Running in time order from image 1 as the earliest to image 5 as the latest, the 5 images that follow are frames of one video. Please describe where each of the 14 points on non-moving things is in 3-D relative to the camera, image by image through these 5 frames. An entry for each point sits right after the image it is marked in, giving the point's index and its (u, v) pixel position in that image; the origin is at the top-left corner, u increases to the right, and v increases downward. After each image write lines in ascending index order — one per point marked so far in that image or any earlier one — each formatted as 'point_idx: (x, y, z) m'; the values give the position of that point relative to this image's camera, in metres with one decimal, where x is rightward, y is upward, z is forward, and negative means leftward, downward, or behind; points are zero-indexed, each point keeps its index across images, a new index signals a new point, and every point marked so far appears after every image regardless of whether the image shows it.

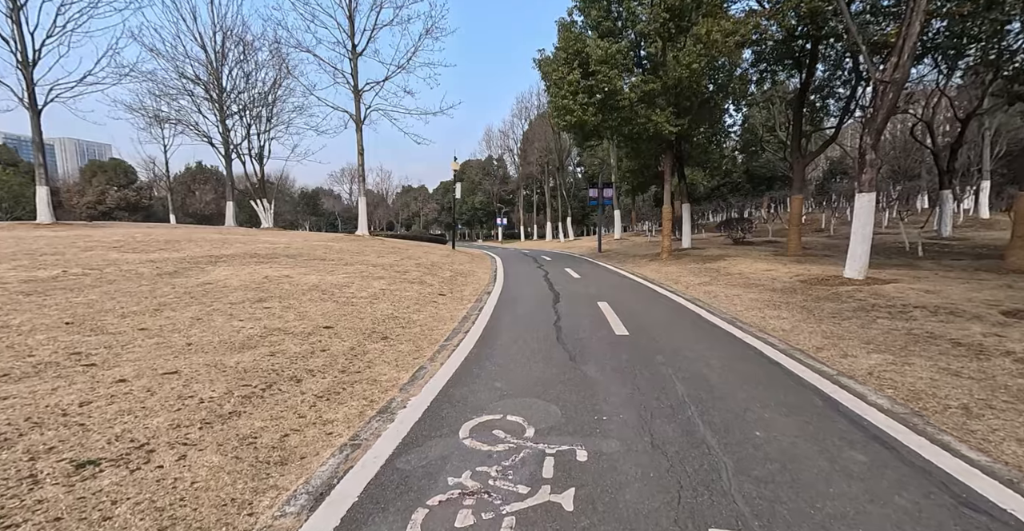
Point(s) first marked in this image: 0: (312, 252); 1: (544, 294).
0: (-6.4, +0.4, +16.9) m
1: (+0.7, -0.7, +11.7) m
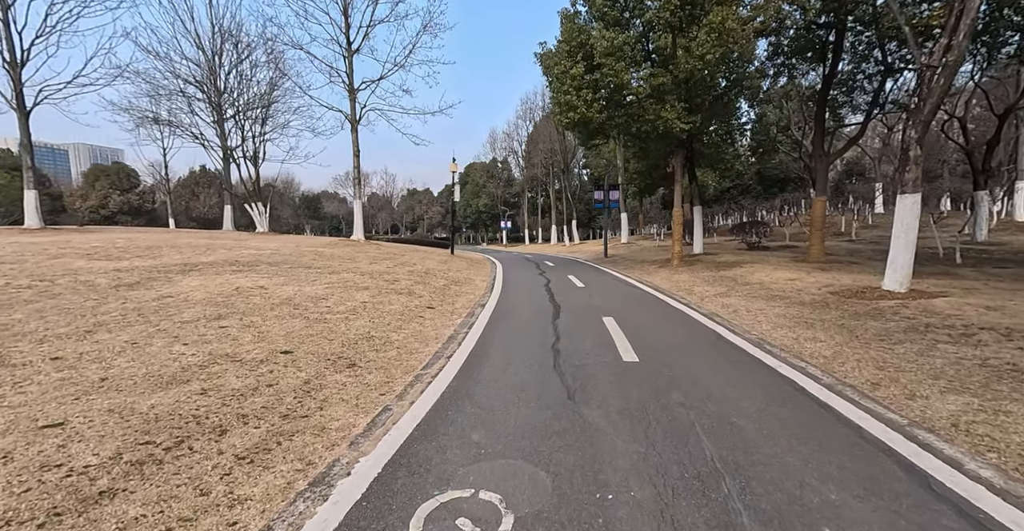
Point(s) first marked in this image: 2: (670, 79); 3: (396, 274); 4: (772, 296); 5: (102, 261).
0: (-6.4, +0.2, +15.9) m
1: (+0.6, -0.8, +10.6) m
2: (+4.4, +5.1, +14.4) m
3: (-3.2, -0.3, +14.5) m
4: (+4.8, -0.6, +9.7) m
5: (-10.1, +0.1, +13.0) m
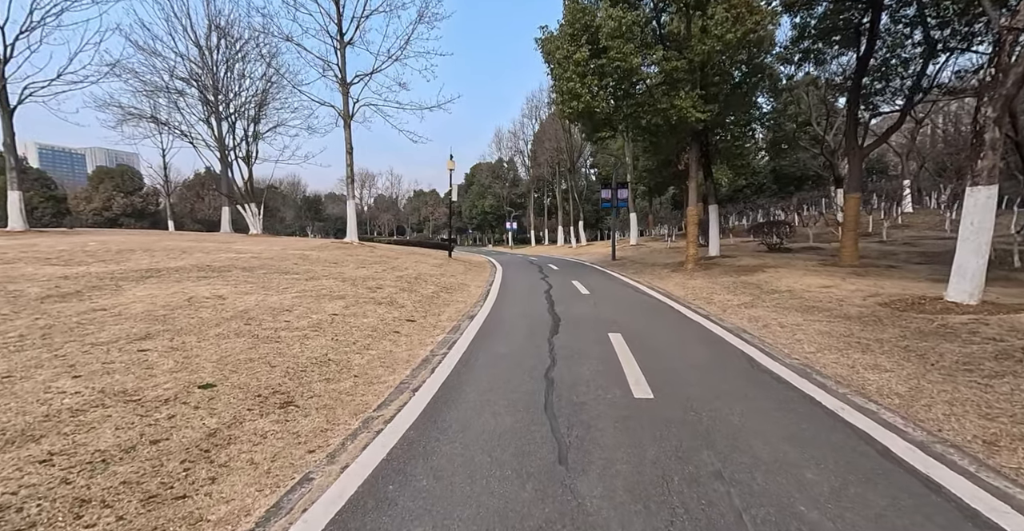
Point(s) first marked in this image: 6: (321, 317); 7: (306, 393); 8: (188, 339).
0: (-6.4, 0.0, +14.6) m
1: (+0.5, -0.9, +9.3) m
2: (+4.3, +5.0, +13.0) m
3: (-3.3, -0.4, +13.2) m
4: (+4.6, -0.6, +8.3) m
5: (-10.2, 0.0, +11.8) m
6: (-3.0, -0.8, +8.4) m
7: (-2.0, -1.2, +5.1) m
8: (-3.9, -0.9, +6.4) m
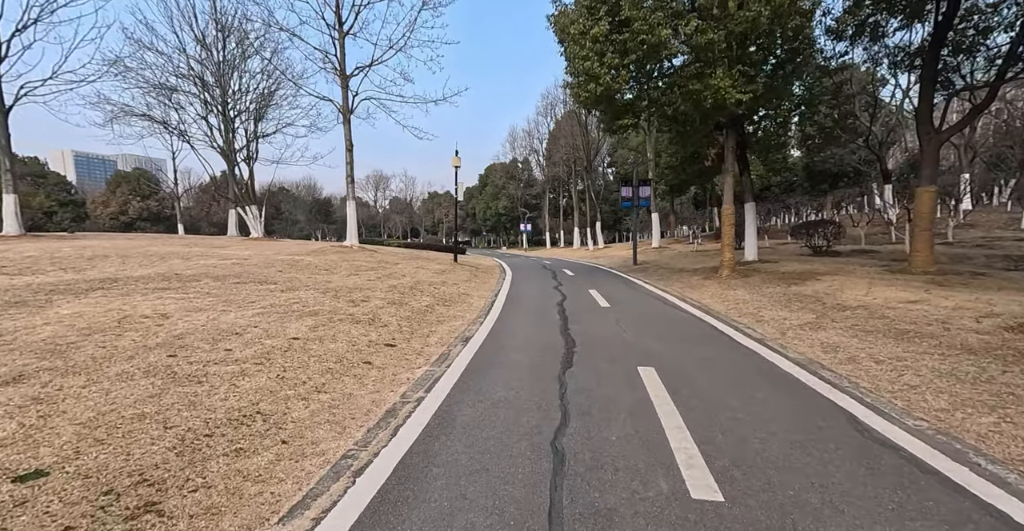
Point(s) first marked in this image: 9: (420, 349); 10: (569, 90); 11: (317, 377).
0: (-6.2, -0.2, +13.1) m
1: (+0.5, -1.1, +7.5) m
2: (+4.4, +4.8, +11.1) m
3: (-3.1, -0.6, +11.6) m
4: (+4.7, -0.8, +6.3) m
5: (-10.0, -0.2, +10.4) m
6: (-3.0, -1.0, +6.8) m
7: (-2.1, -1.4, +3.4) m
8: (-4.0, -1.0, +4.8) m
9: (-1.3, -1.1, +7.3) m
10: (+1.5, +4.4, +13.2) m
11: (-2.1, -1.2, +5.7) m
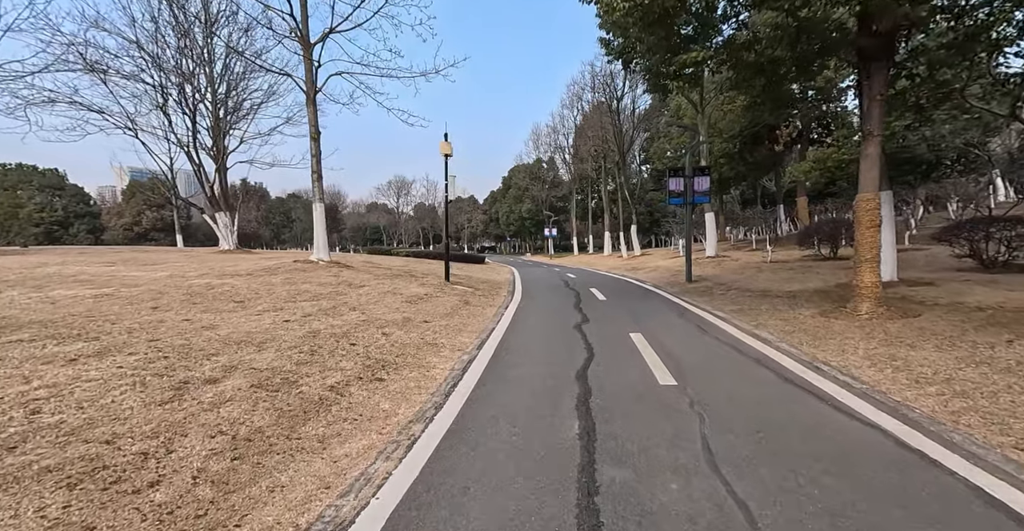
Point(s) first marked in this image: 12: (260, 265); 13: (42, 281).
0: (-6.3, -0.7, +8.3) m
1: (+0.1, -1.5, +2.3) m
2: (+4.2, +4.4, +5.8) m
3: (-3.3, -1.1, +6.6) m
4: (+4.2, -1.2, +1.0) m
5: (-10.3, -0.8, +5.8) m
6: (-3.4, -1.4, +1.8) m
7: (-2.7, -1.8, -1.6) m
8: (-4.5, -1.5, -0.1) m
9: (-1.7, -1.6, +2.3) m
10: (+1.3, +3.9, +8.1) m
11: (-2.6, -1.6, +0.7) m
12: (-7.5, 0.0, +15.9) m
13: (-9.9, -0.3, +11.1) m
